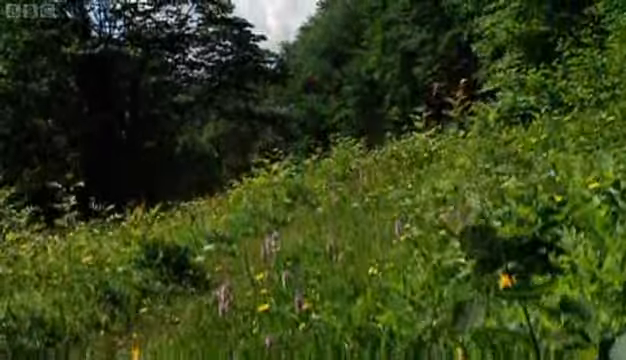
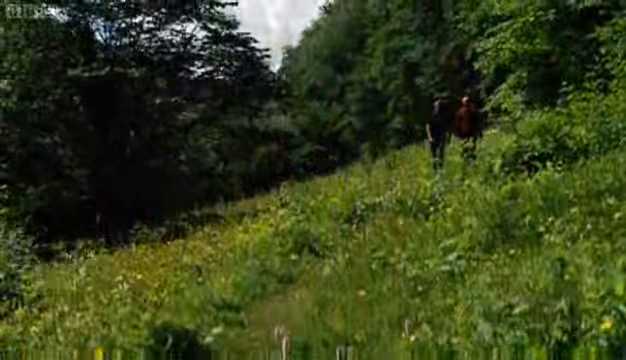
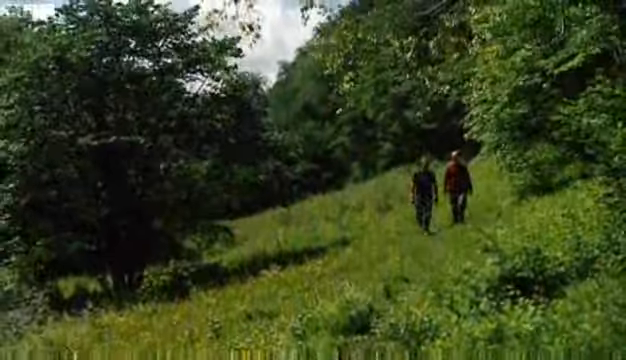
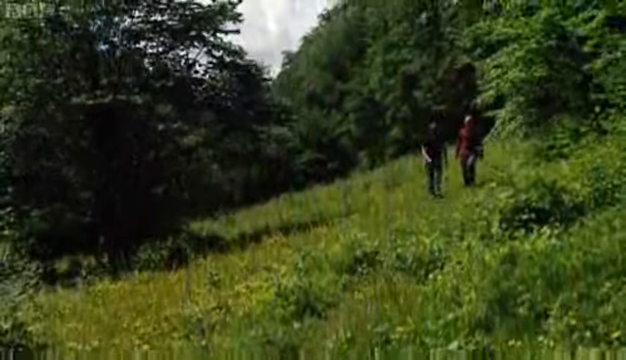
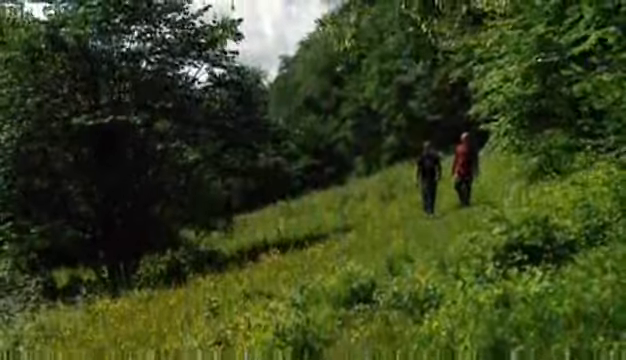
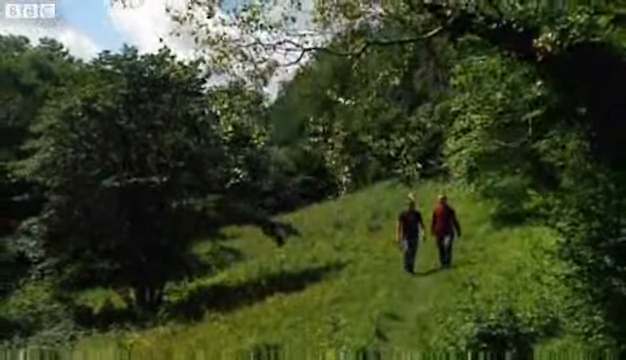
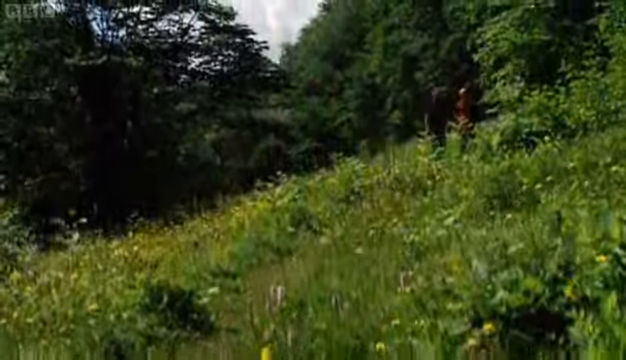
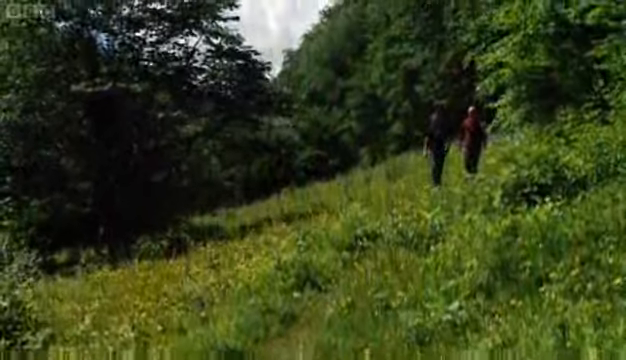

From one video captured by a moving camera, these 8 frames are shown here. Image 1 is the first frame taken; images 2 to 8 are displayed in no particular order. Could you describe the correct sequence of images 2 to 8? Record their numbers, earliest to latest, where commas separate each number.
7, 2, 8, 4, 5, 3, 6
